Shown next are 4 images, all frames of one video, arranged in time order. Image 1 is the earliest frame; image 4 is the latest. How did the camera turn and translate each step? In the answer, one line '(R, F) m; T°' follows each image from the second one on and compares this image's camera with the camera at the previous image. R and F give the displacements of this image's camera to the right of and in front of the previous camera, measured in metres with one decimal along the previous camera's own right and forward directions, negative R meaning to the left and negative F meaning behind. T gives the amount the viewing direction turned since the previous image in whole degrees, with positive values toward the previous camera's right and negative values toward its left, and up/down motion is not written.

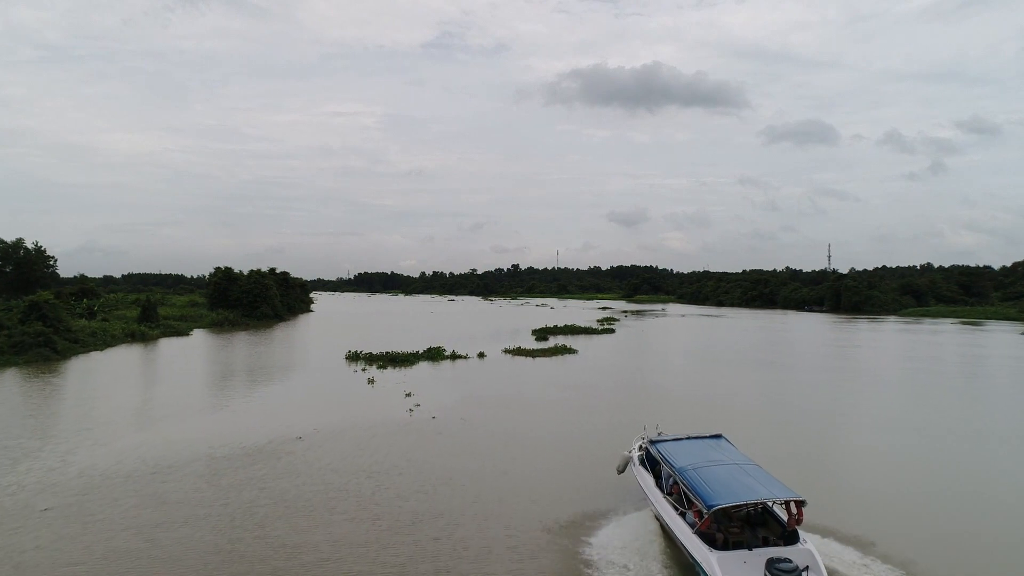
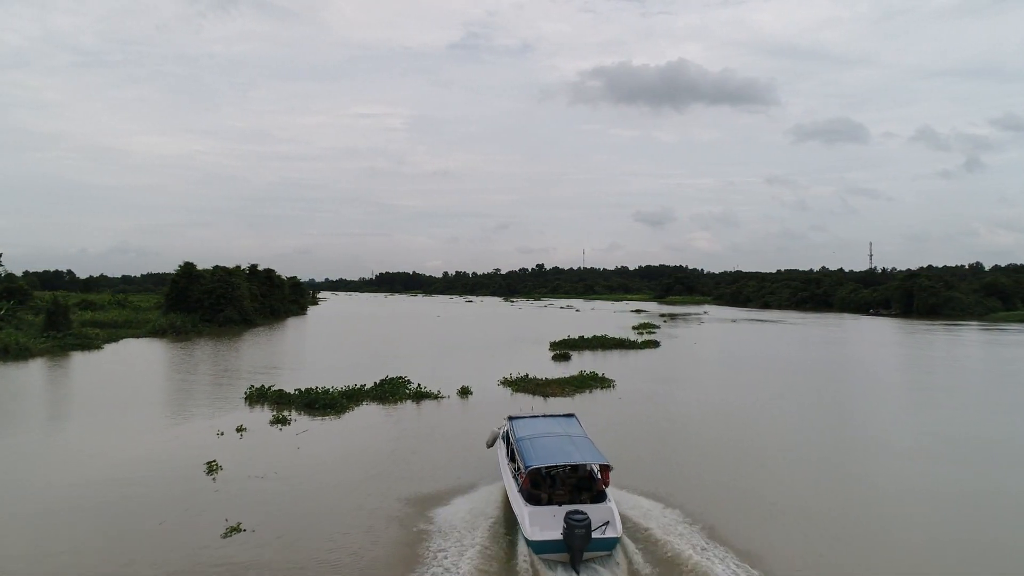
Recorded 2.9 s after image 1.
(+1.4, +2.5) m; -2°
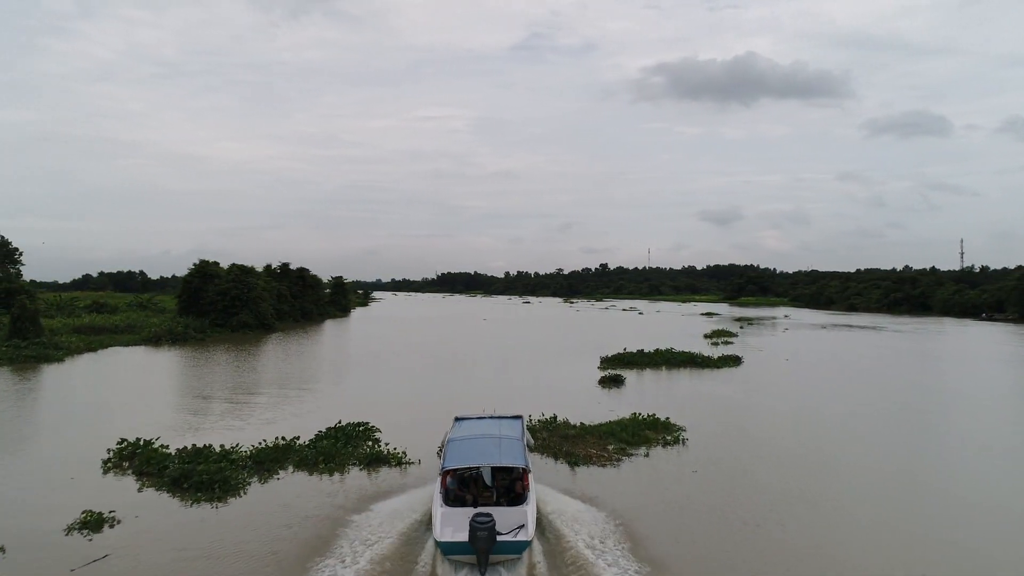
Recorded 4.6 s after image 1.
(+2.0, 0.0) m; -5°
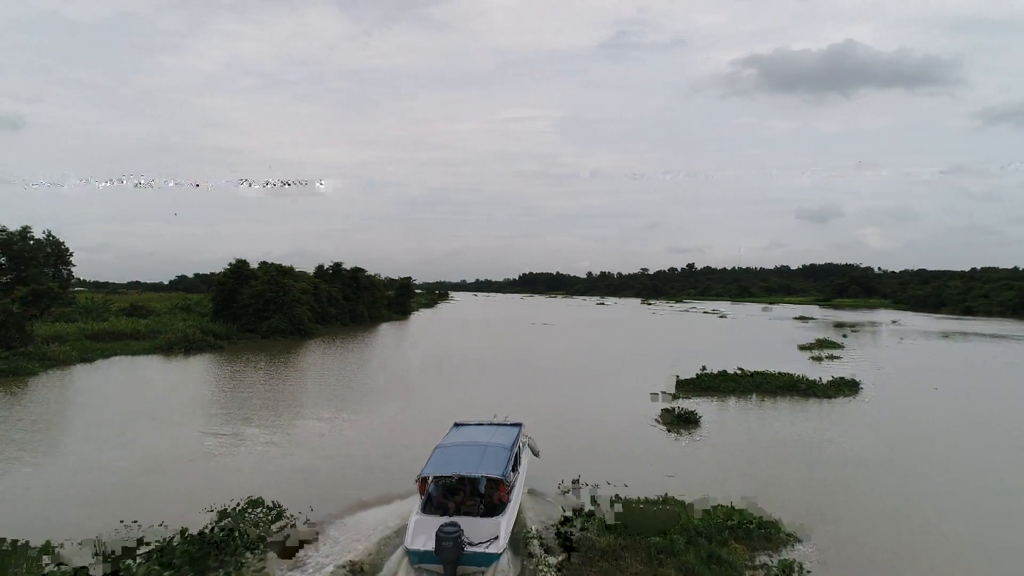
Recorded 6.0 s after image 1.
(+1.4, +0.4) m; -7°
